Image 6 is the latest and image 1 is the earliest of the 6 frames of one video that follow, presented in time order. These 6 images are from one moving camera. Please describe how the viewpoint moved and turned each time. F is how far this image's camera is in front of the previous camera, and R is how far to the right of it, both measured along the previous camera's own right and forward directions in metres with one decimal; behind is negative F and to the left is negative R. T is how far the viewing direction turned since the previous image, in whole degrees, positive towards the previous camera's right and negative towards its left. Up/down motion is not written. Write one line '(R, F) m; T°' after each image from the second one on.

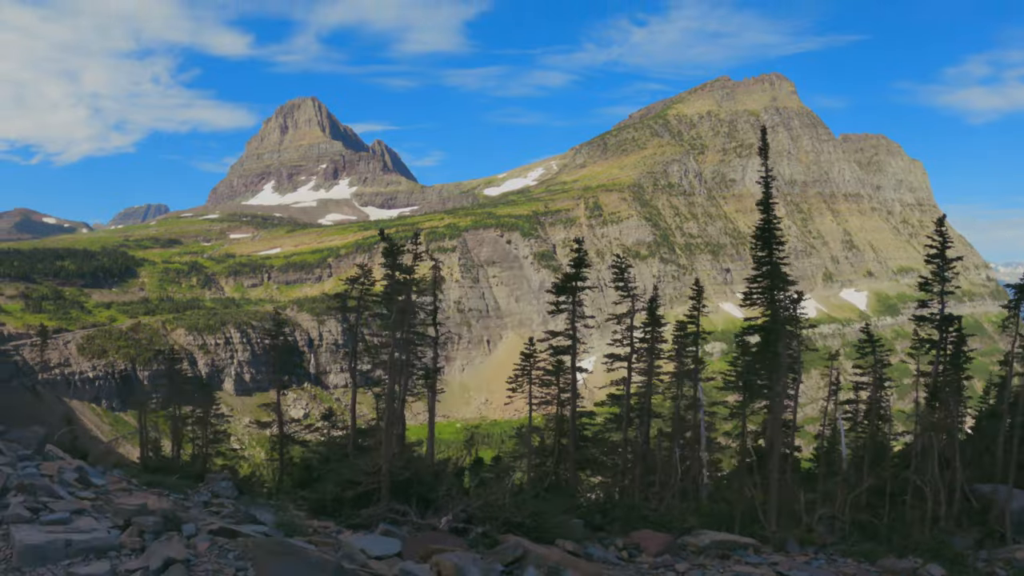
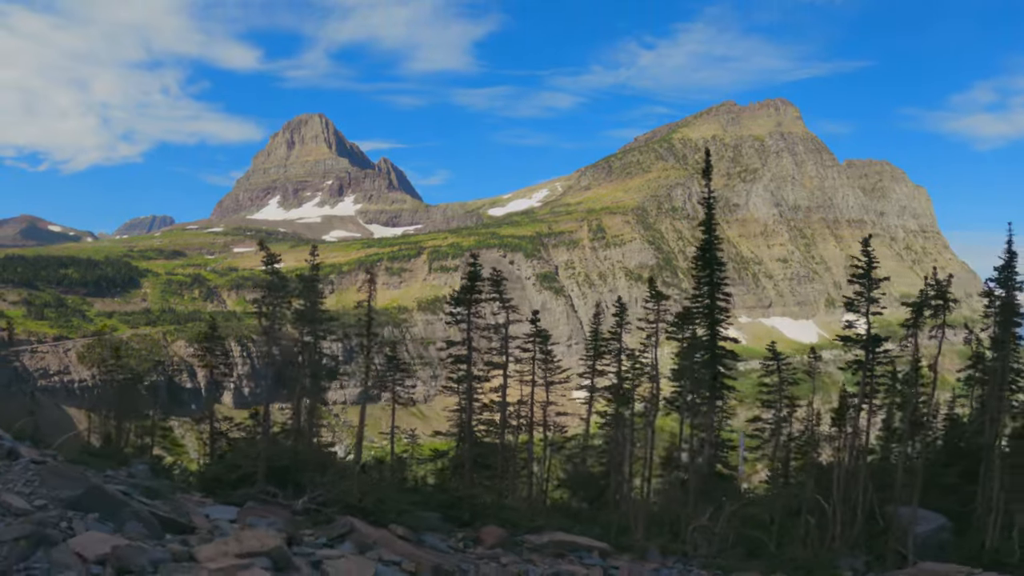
(+3.0, -0.5) m; 0°
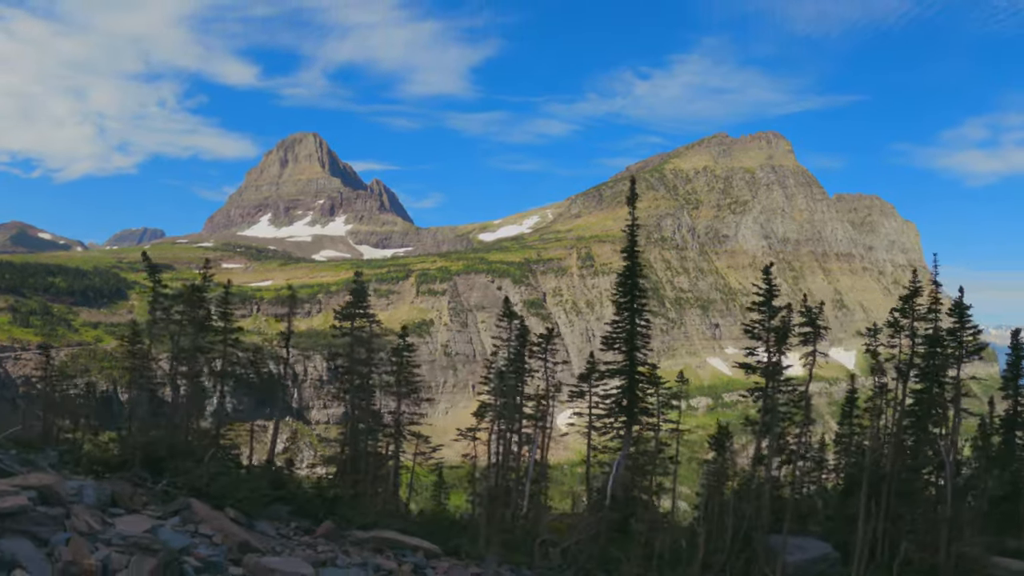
(+3.4, -0.8) m; +1°
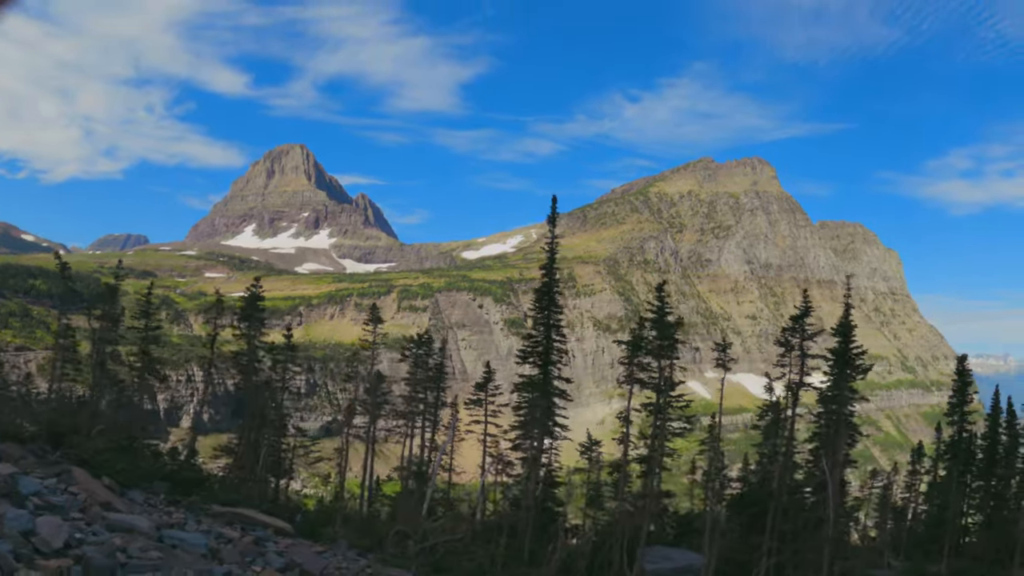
(+3.3, -2.1) m; +2°
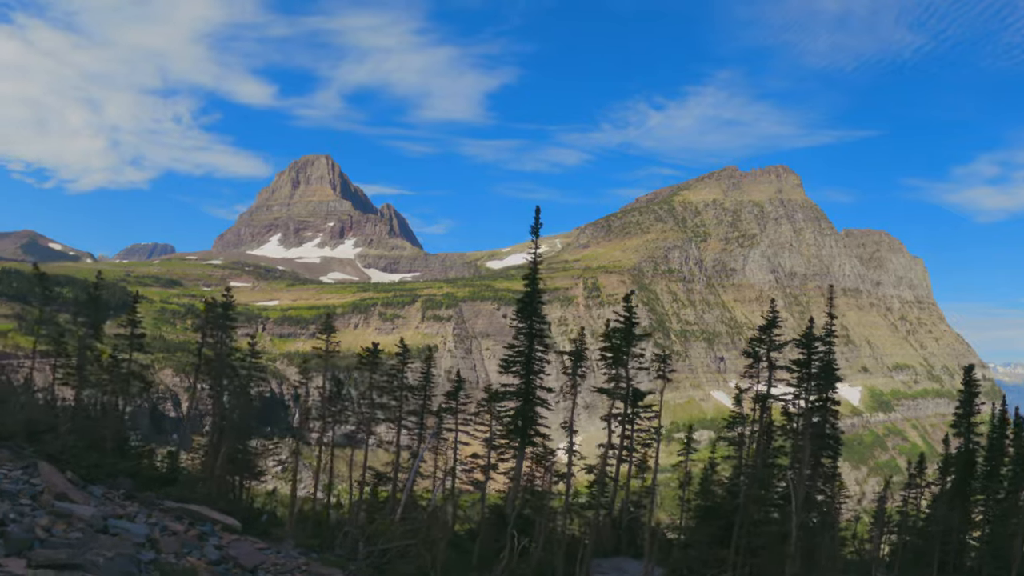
(+2.1, -0.9) m; -1°
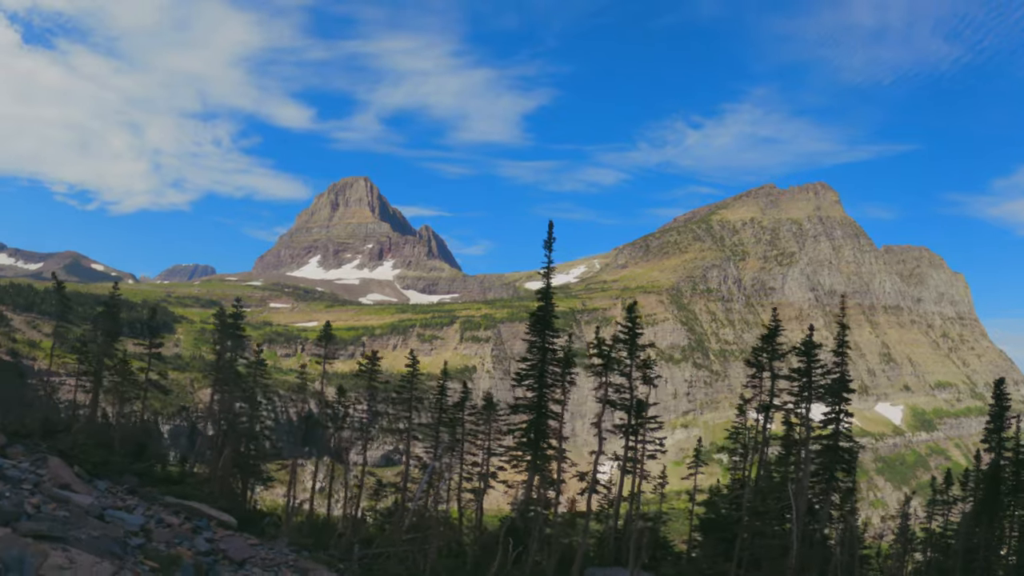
(+1.2, -0.7) m; -2°
